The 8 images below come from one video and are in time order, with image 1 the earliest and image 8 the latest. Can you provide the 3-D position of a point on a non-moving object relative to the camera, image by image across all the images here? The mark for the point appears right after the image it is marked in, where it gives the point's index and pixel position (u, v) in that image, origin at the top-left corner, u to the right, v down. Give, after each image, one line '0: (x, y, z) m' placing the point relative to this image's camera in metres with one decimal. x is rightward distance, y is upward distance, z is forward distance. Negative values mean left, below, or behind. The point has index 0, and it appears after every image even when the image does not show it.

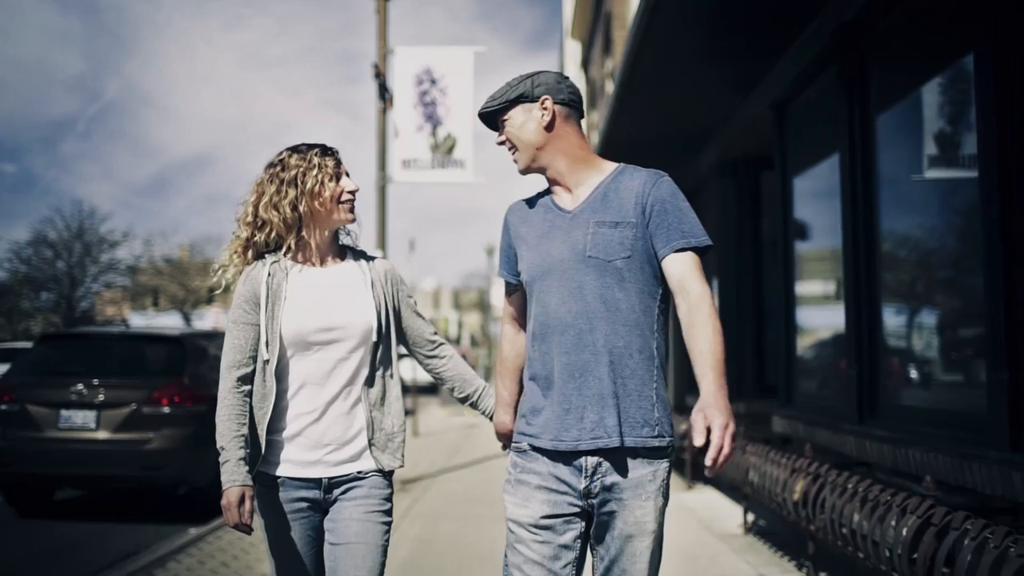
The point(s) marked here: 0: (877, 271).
0: (+2.1, +0.1, +5.9) m
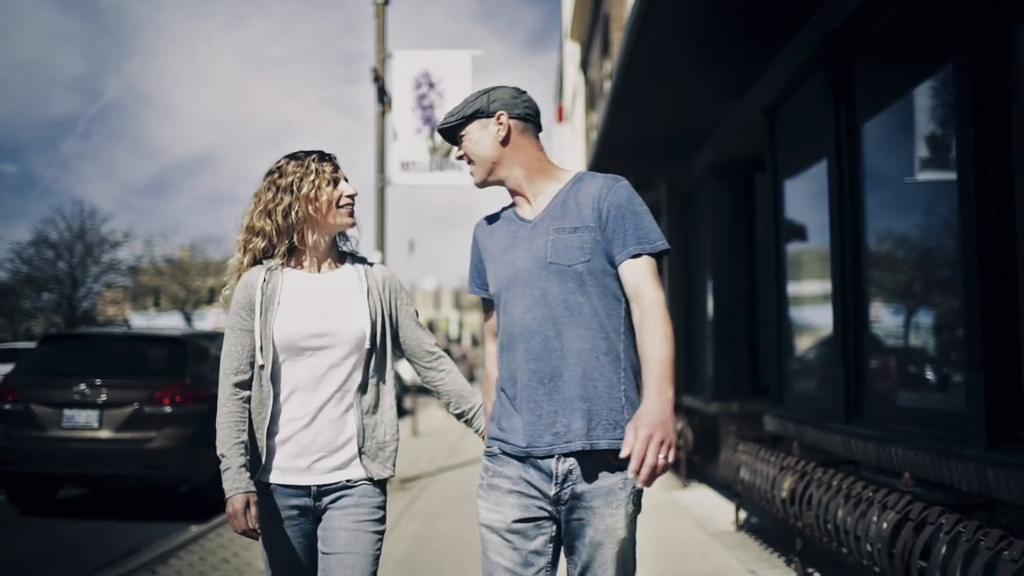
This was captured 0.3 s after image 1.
0: (+2.1, +0.1, +6.0) m
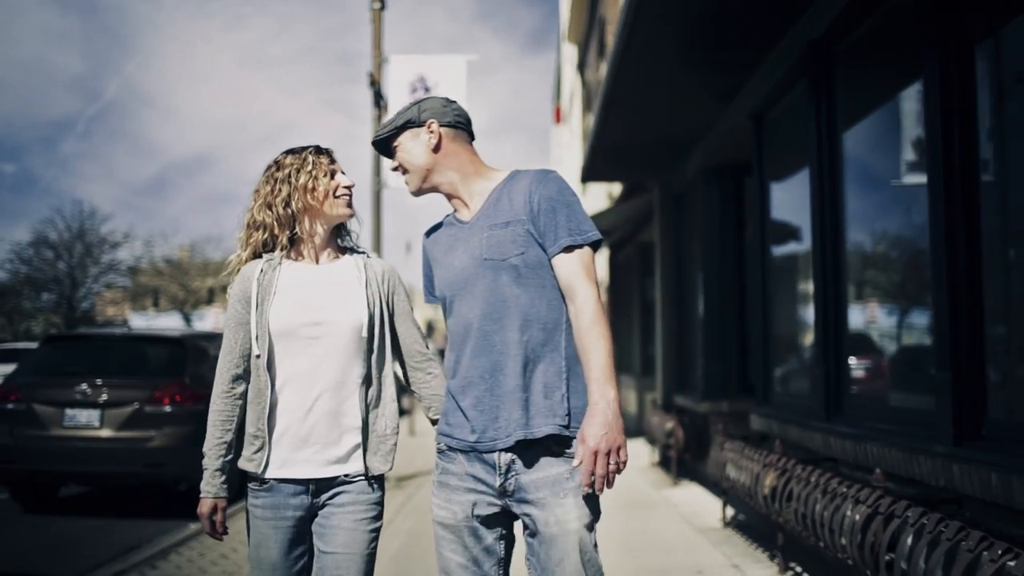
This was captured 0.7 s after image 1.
0: (+2.0, +0.1, +6.1) m
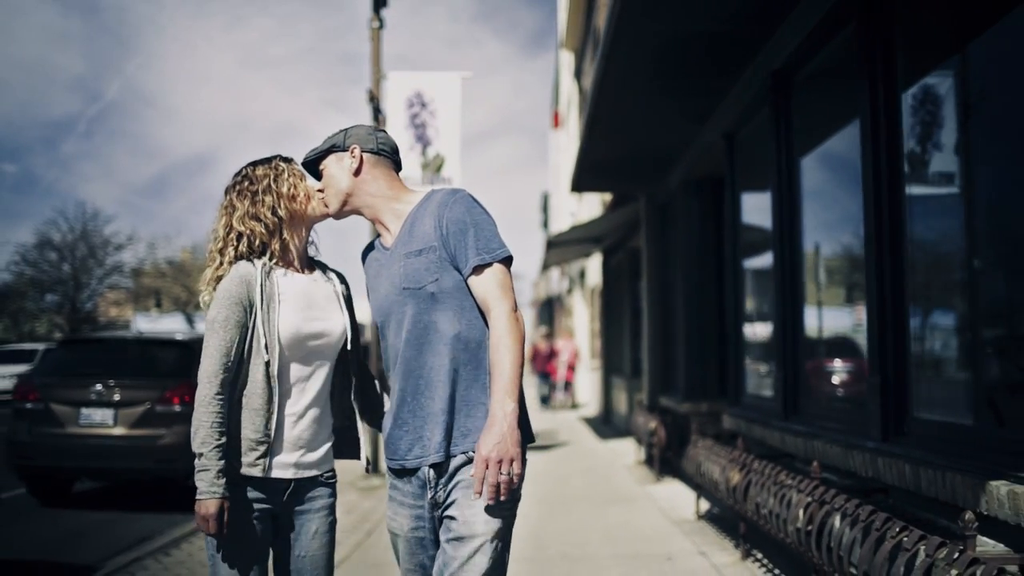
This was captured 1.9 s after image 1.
0: (+1.9, 0.0, +6.7) m
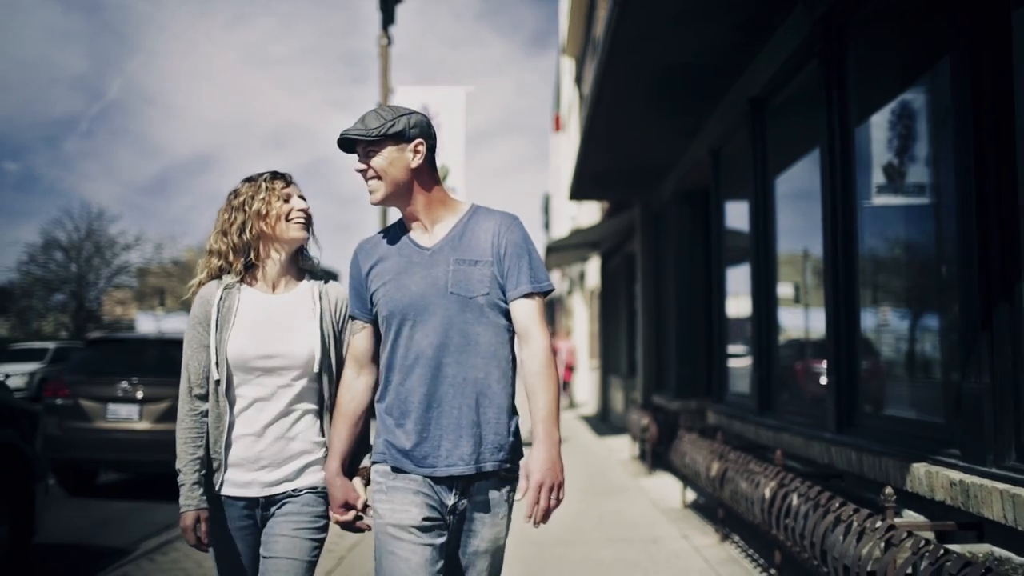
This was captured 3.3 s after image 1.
0: (+1.9, 0.0, +7.3) m
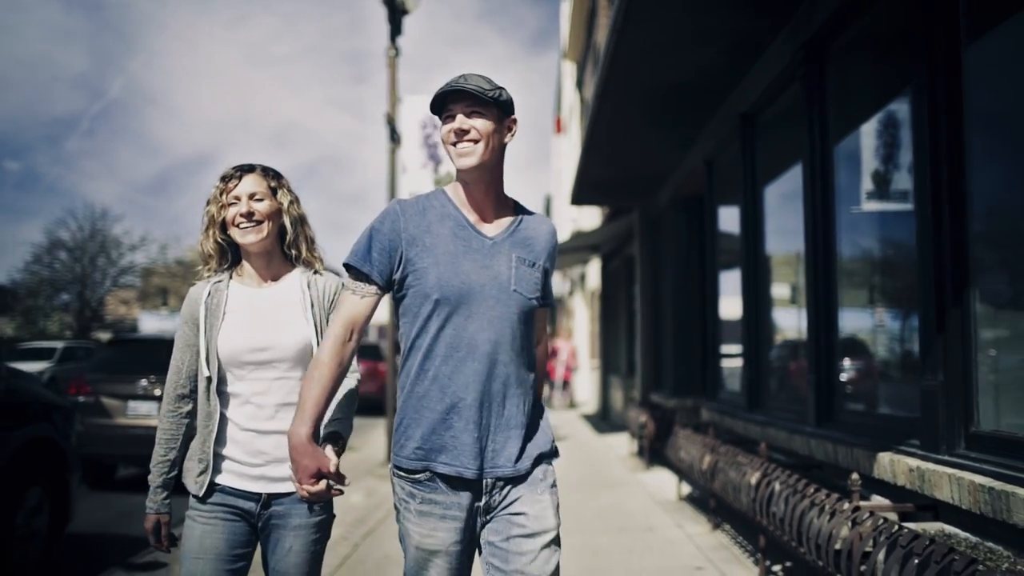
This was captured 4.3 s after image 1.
0: (+2.0, -0.1, +7.8) m
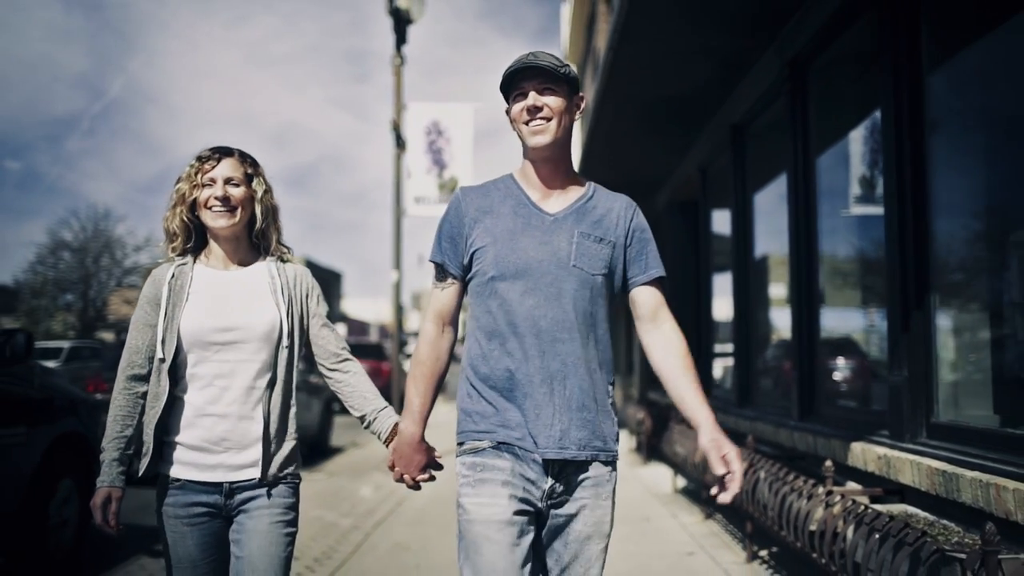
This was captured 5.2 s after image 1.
0: (+2.0, -0.1, +8.2) m
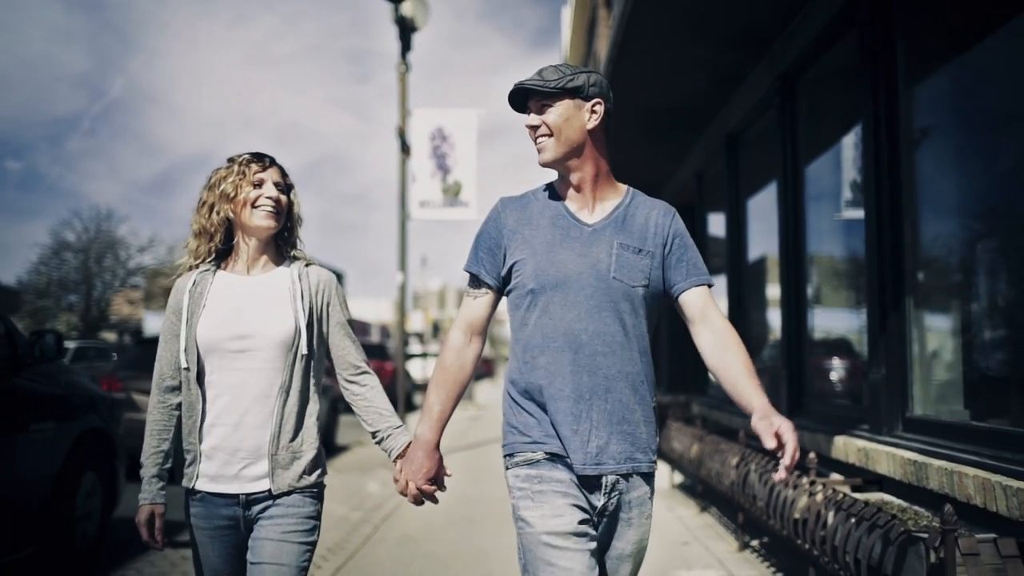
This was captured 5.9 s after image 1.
0: (+2.0, -0.1, +8.5) m
